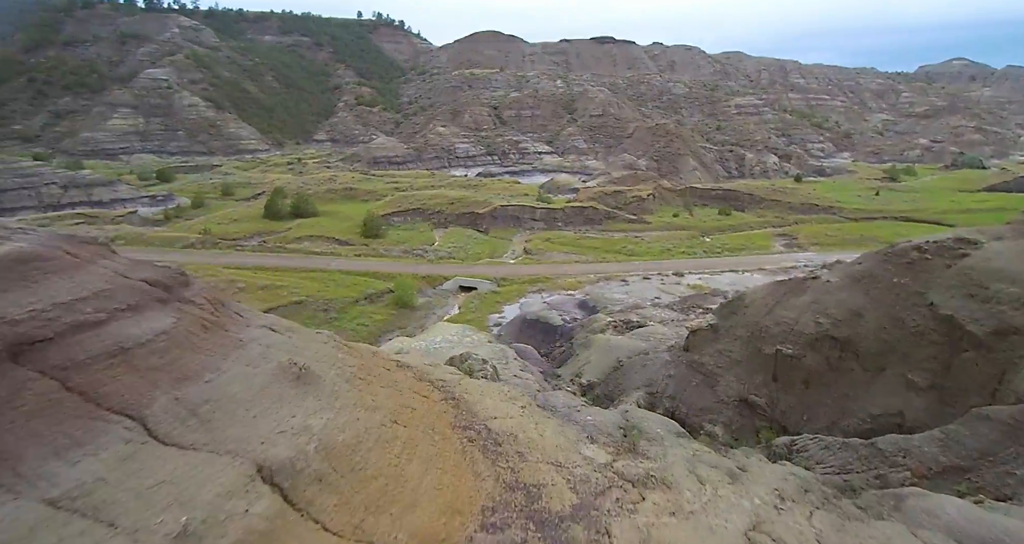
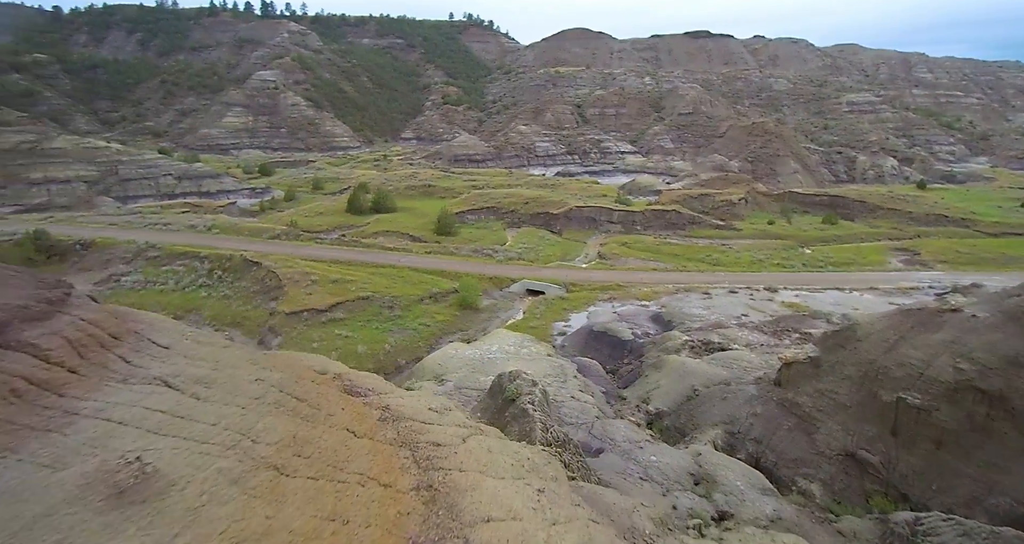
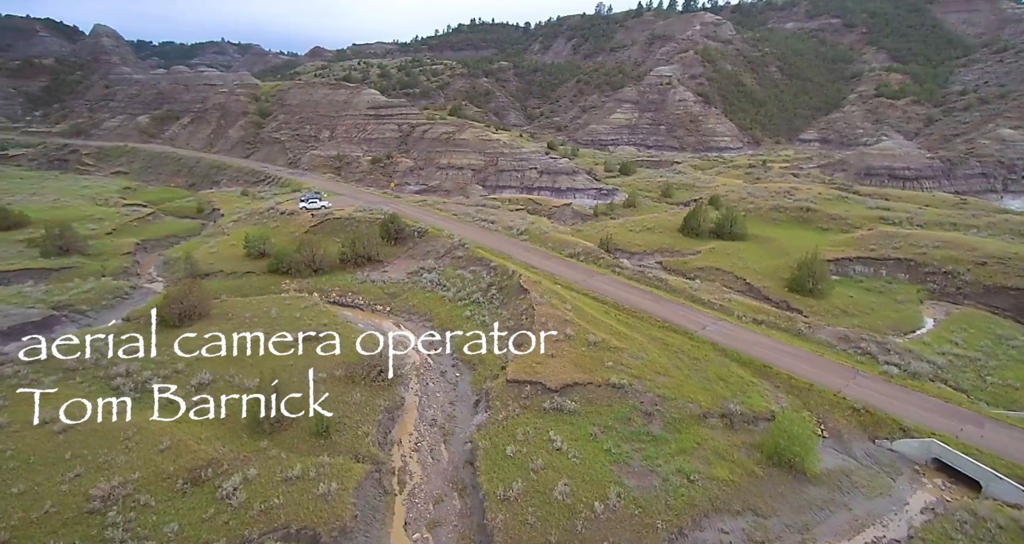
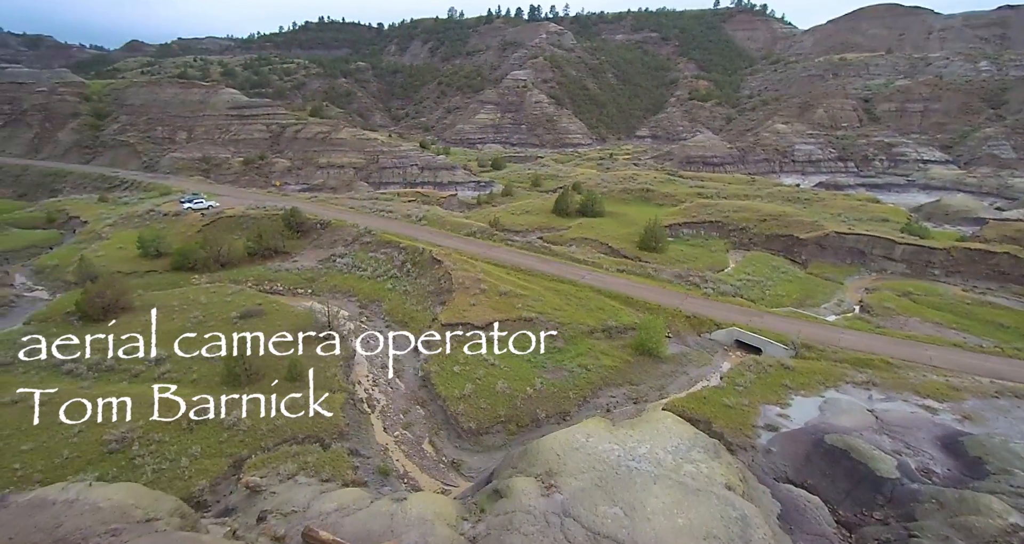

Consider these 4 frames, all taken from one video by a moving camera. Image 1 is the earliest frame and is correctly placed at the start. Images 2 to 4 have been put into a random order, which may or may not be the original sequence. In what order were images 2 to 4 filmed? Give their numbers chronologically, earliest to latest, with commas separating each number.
2, 4, 3
